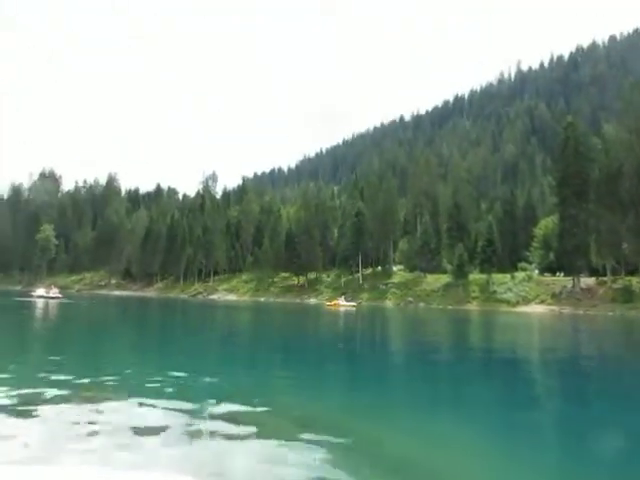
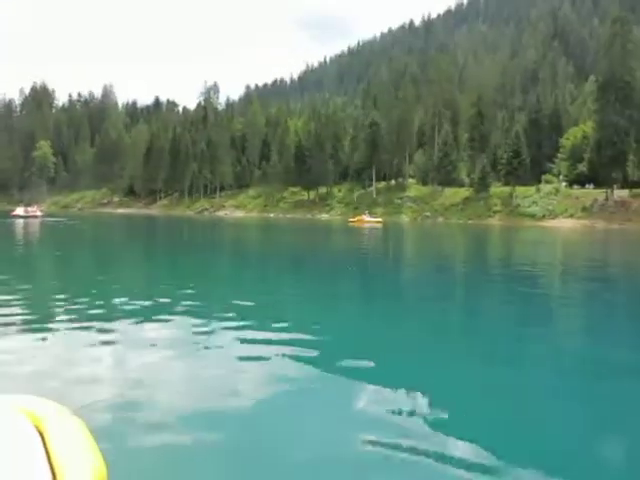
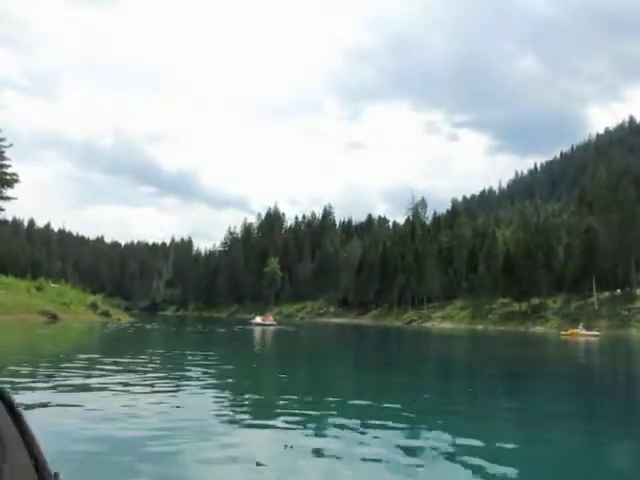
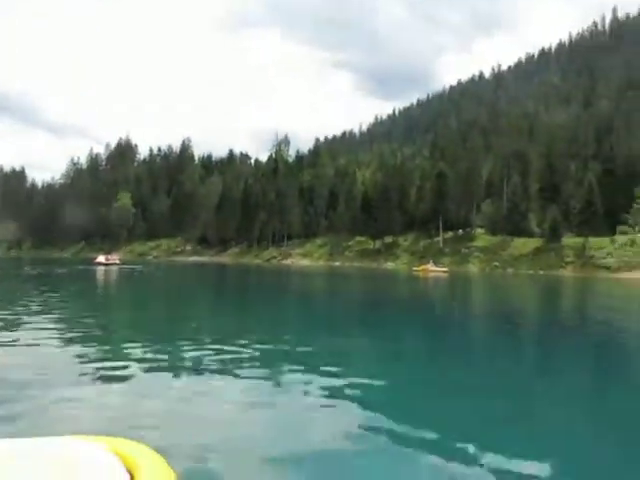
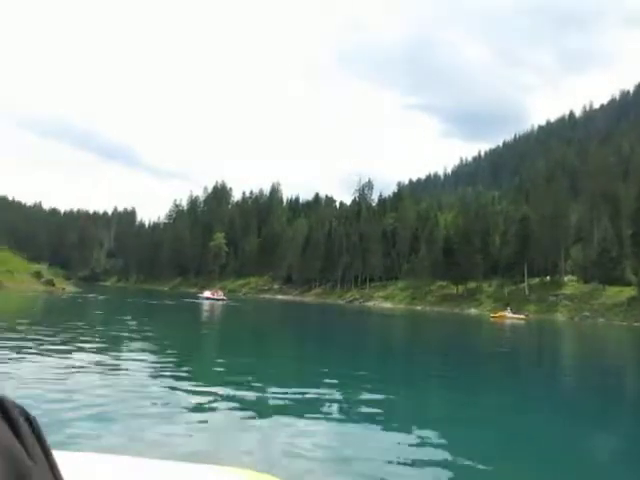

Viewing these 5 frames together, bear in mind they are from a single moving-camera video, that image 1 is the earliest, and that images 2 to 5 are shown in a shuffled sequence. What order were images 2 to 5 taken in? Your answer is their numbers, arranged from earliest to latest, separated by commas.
5, 3, 4, 2
